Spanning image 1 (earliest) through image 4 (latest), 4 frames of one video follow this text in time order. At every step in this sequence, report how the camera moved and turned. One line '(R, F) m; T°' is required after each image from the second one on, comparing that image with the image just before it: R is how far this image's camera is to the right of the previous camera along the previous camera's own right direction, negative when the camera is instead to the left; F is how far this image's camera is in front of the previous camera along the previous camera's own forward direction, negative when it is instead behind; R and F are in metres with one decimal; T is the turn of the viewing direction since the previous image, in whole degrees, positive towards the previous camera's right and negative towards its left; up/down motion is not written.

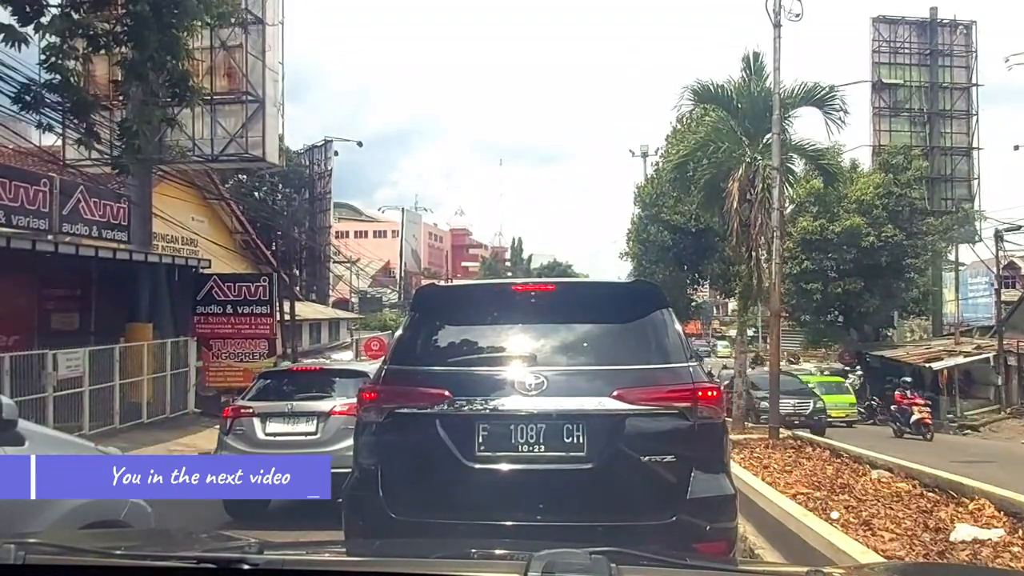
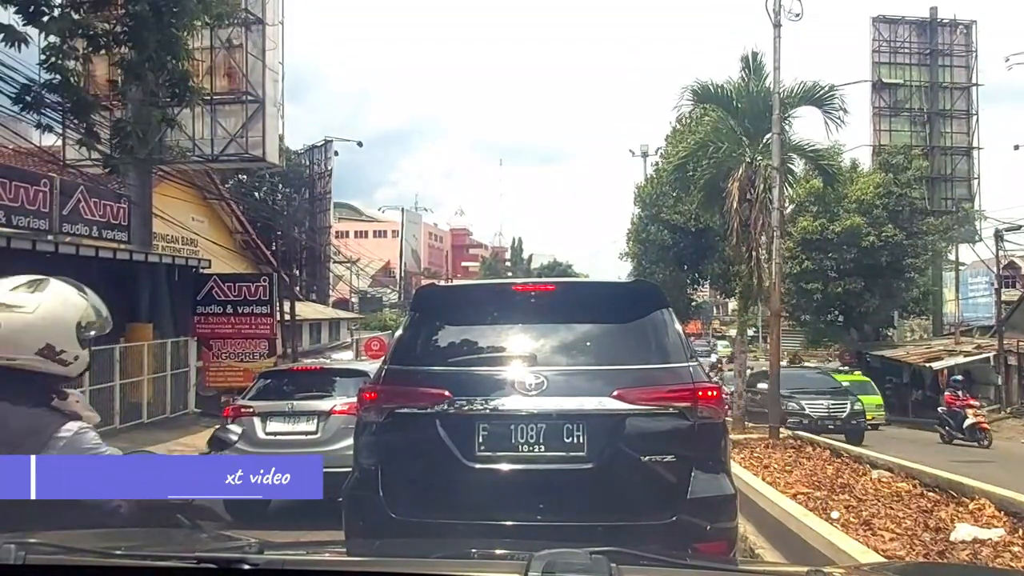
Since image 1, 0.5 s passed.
(0.0, 0.0) m; 0°
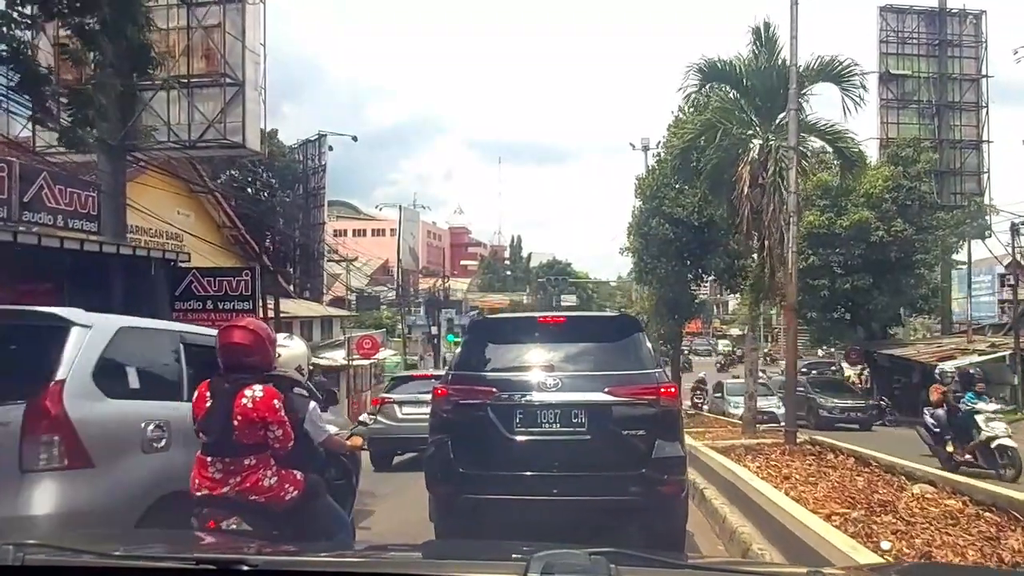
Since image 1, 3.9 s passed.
(+0.1, +0.6) m; 0°
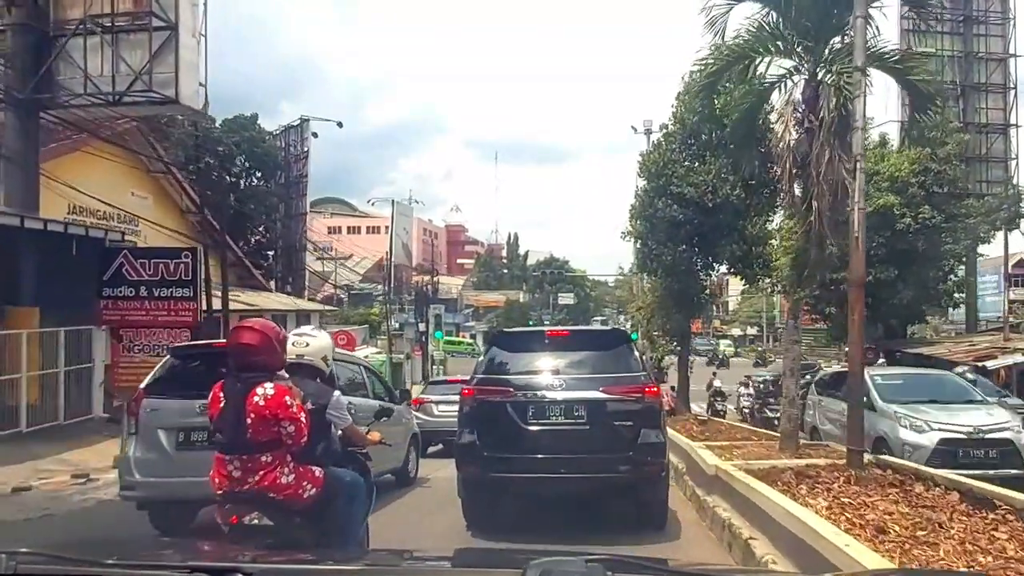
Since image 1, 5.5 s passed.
(+0.1, +1.7) m; 0°
